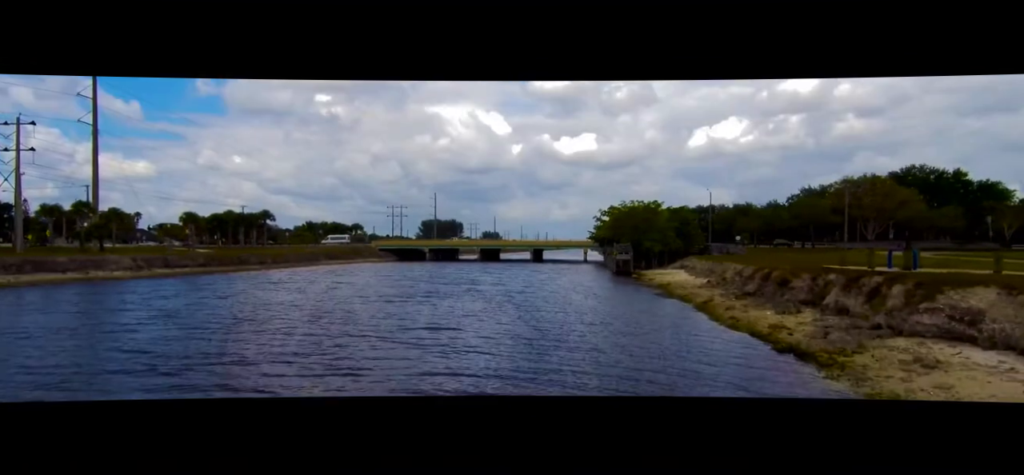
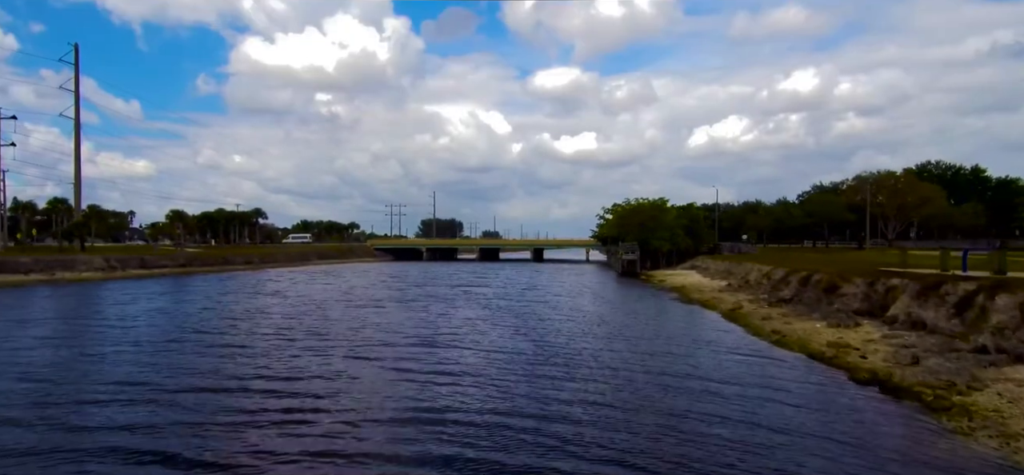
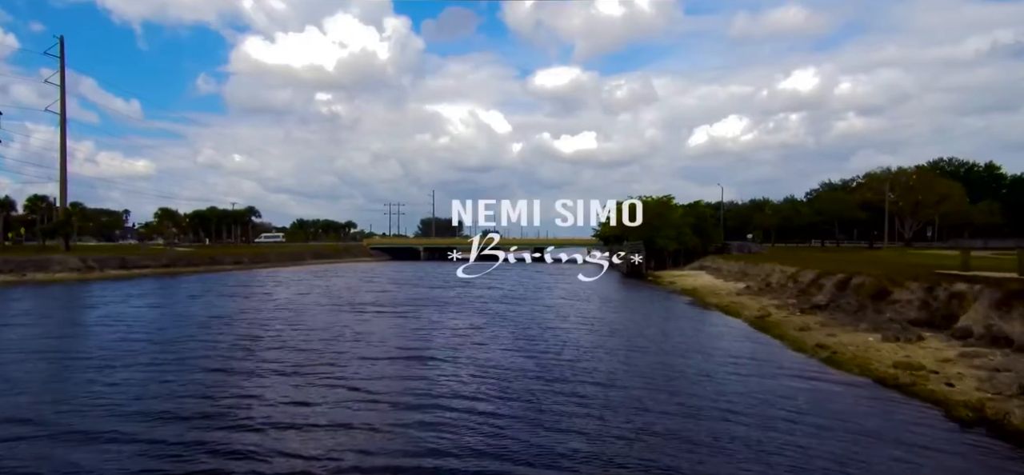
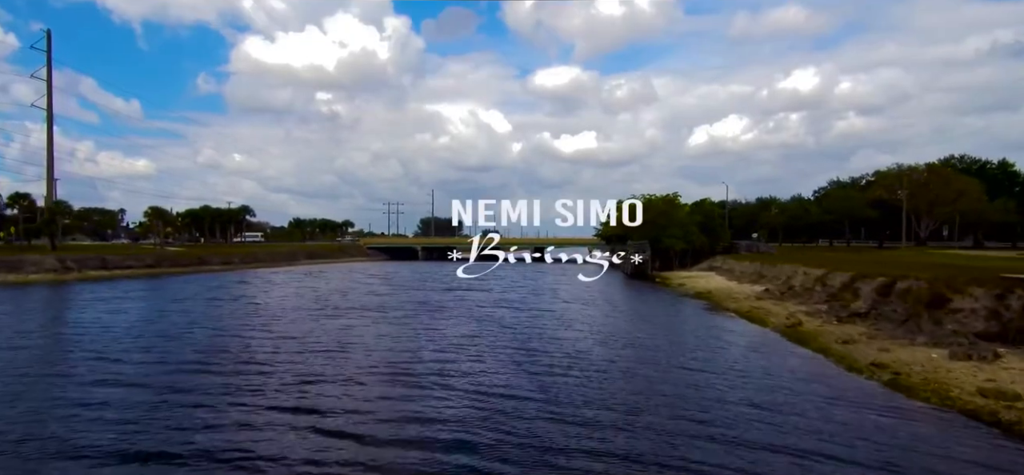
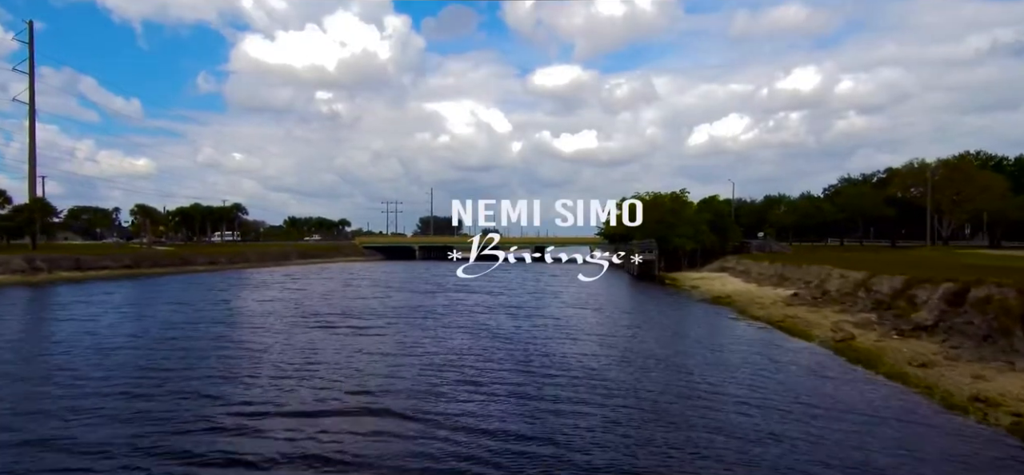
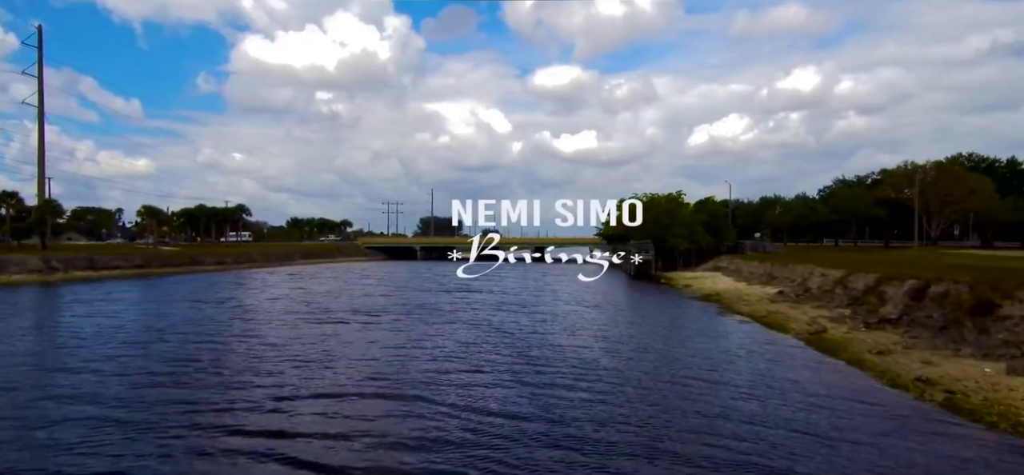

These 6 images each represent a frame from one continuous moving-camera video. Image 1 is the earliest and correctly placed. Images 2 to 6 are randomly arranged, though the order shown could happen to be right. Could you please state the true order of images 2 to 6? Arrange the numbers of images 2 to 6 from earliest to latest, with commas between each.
2, 3, 4, 6, 5
